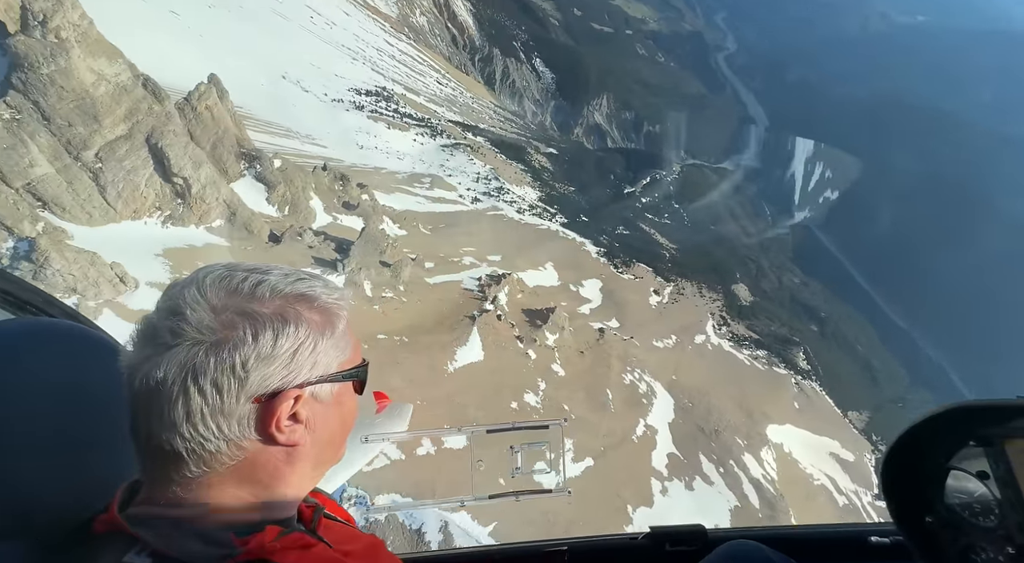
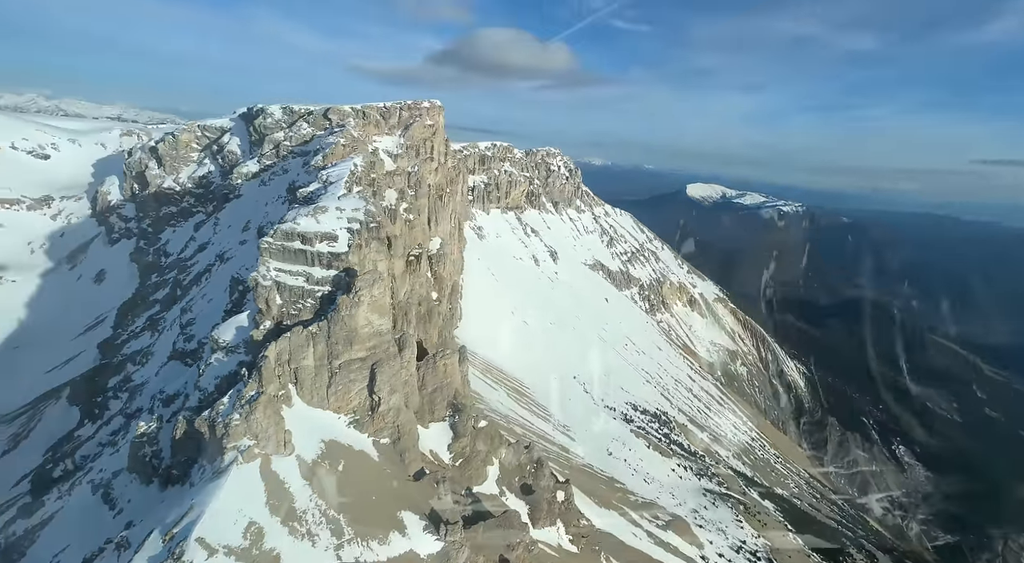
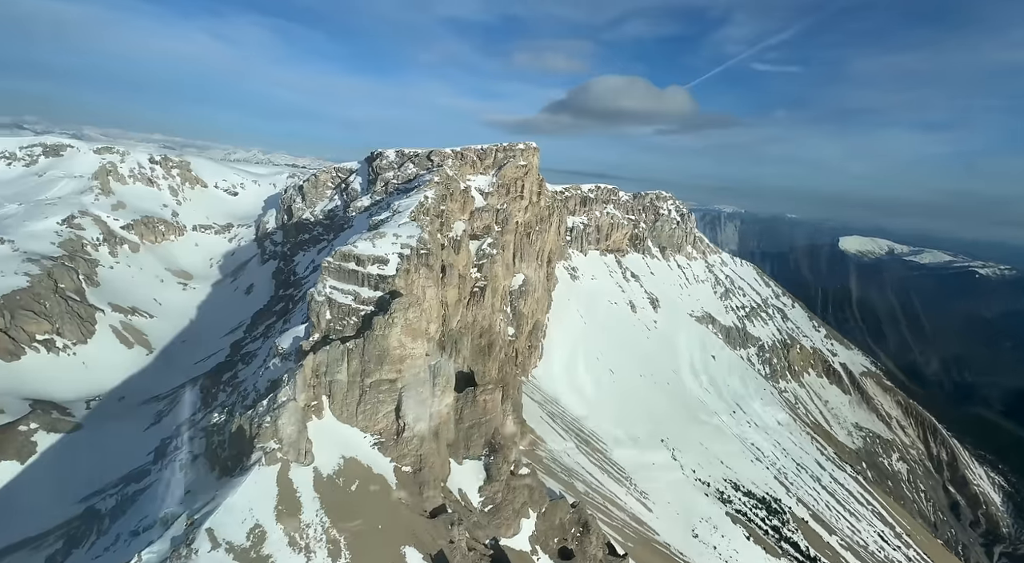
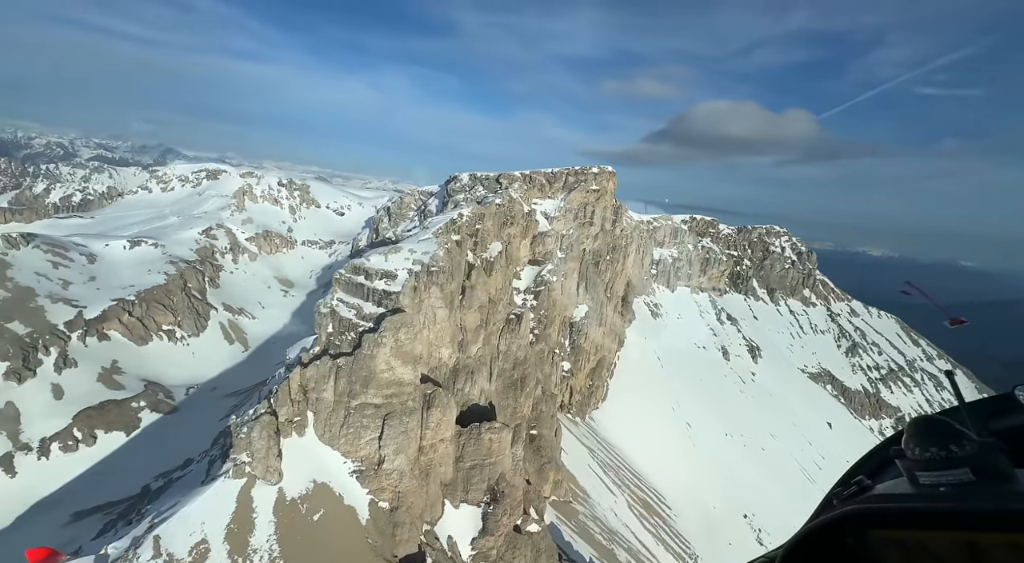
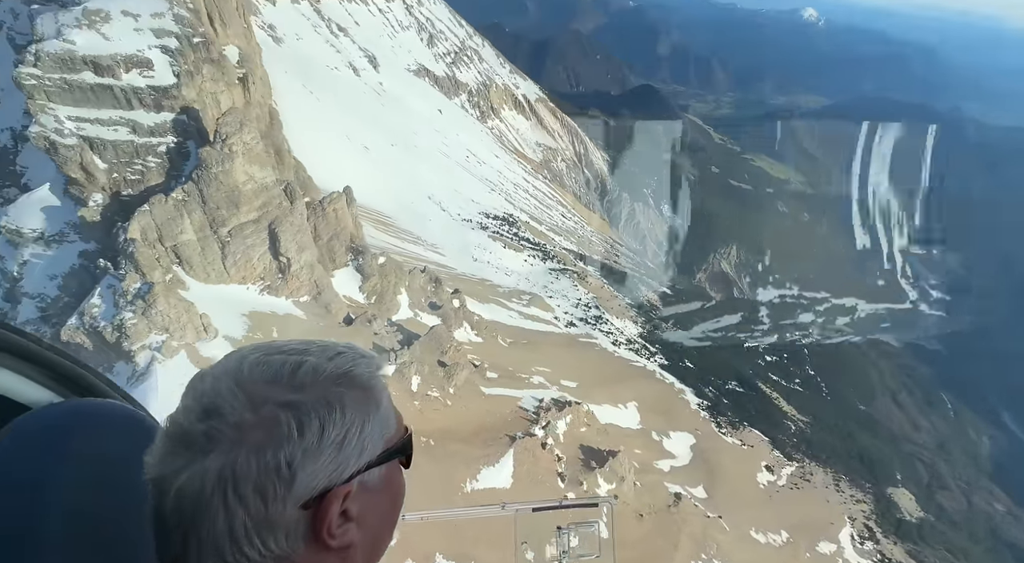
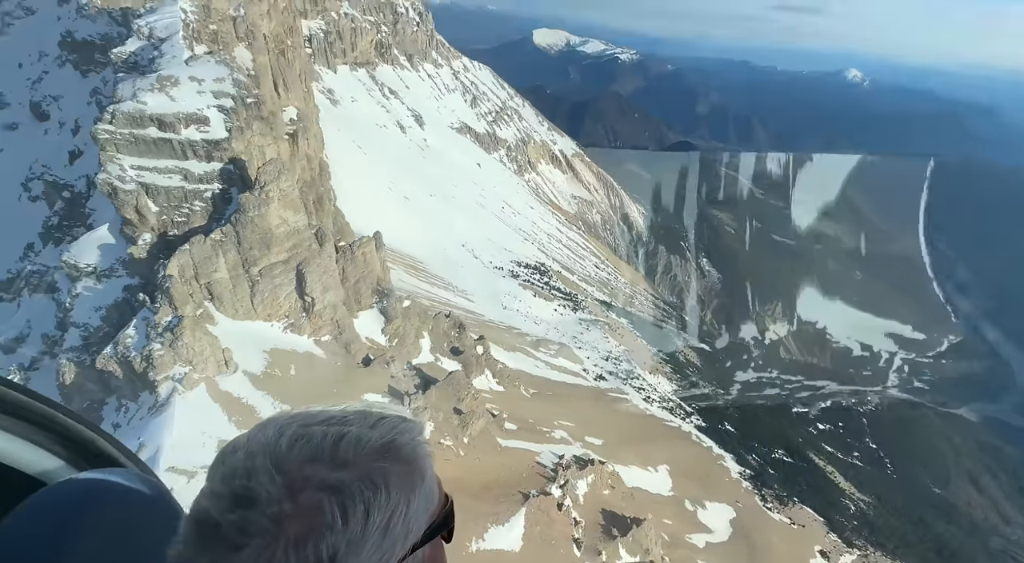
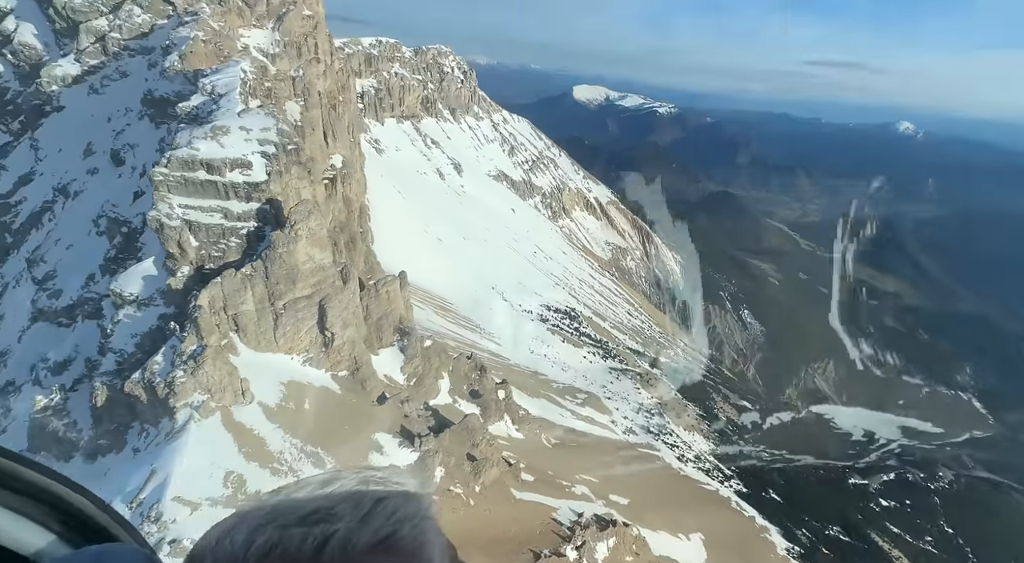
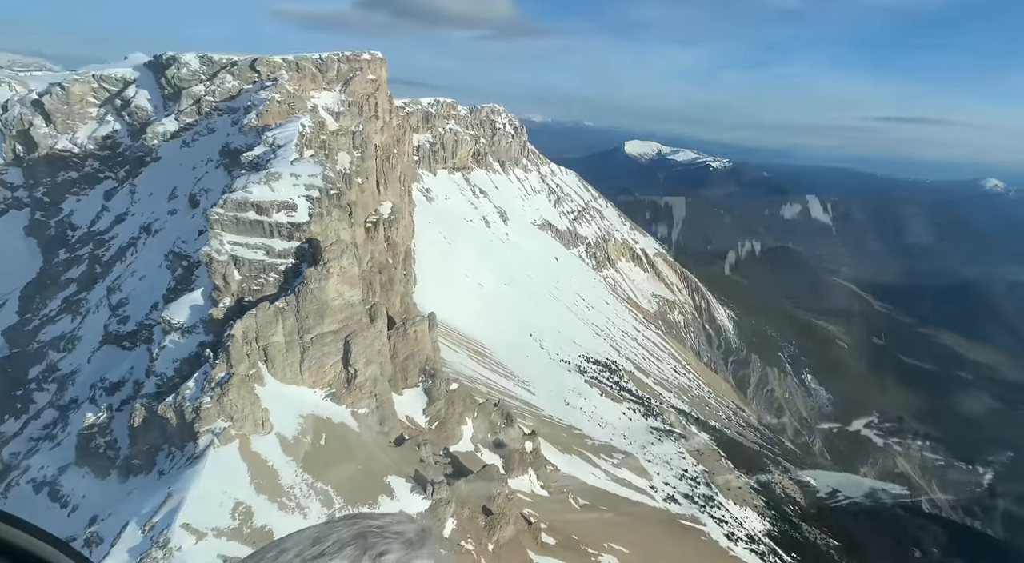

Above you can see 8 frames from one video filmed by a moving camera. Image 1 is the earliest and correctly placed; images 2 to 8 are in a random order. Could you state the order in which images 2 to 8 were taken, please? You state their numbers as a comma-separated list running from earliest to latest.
5, 6, 7, 8, 2, 3, 4
